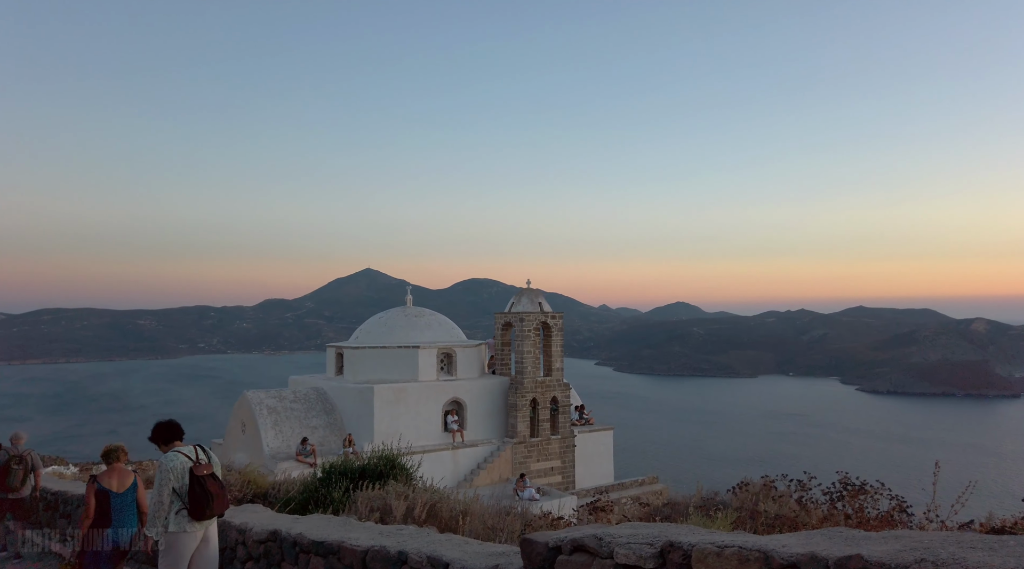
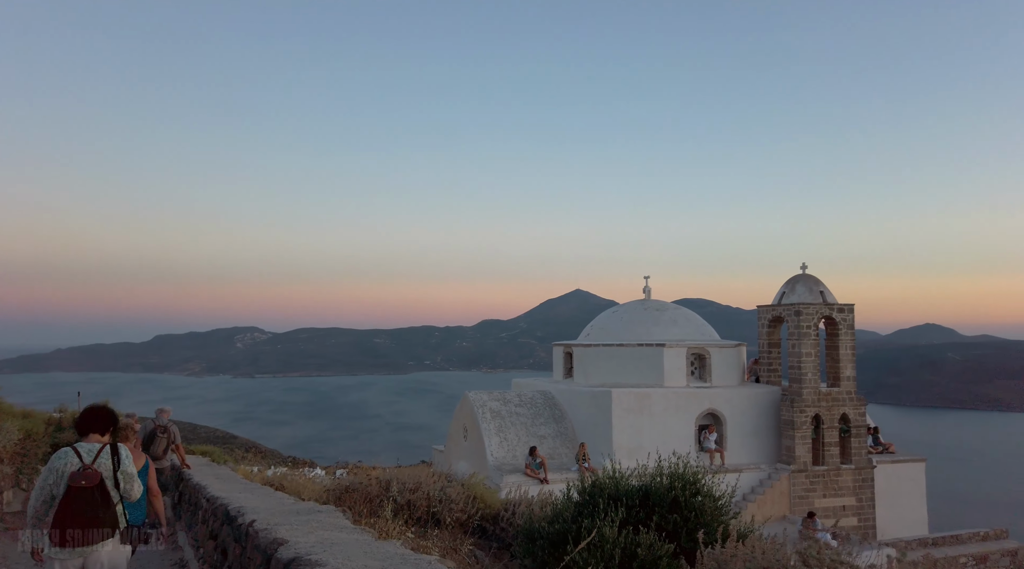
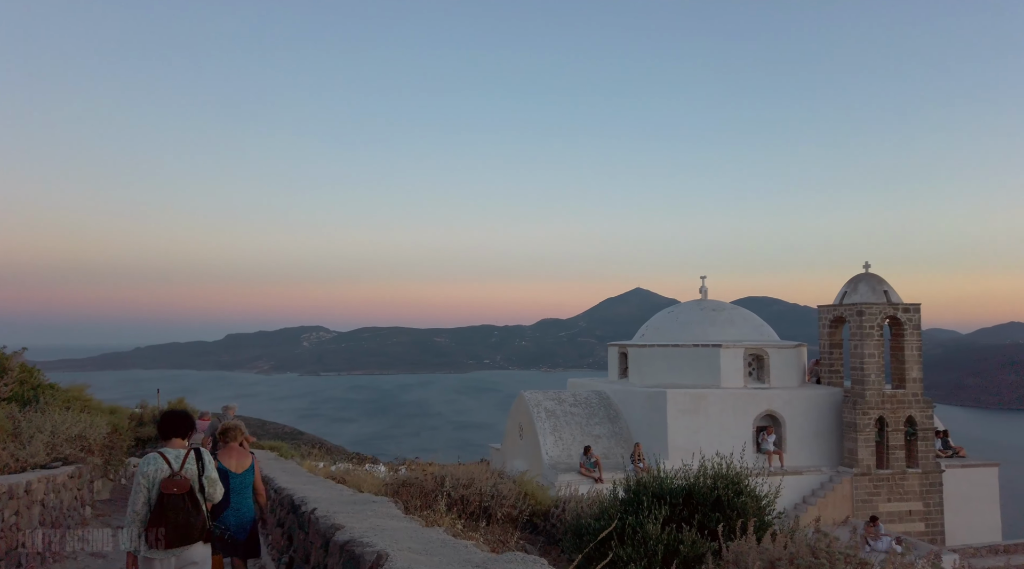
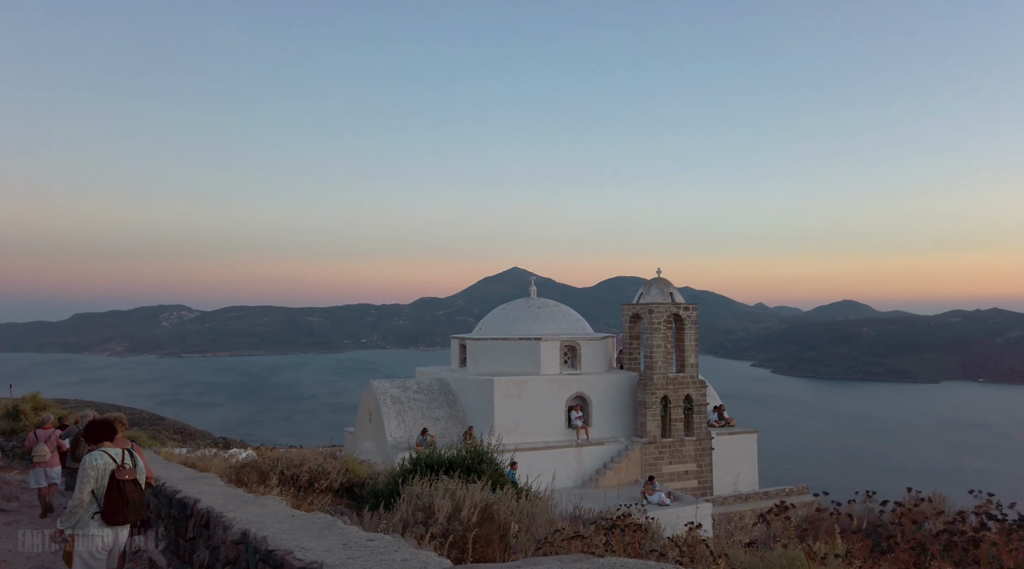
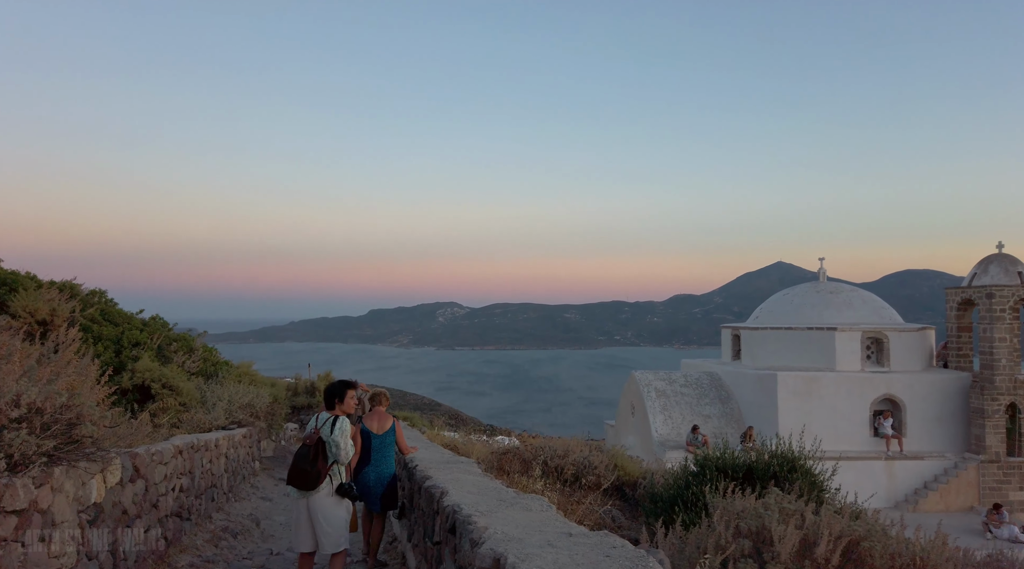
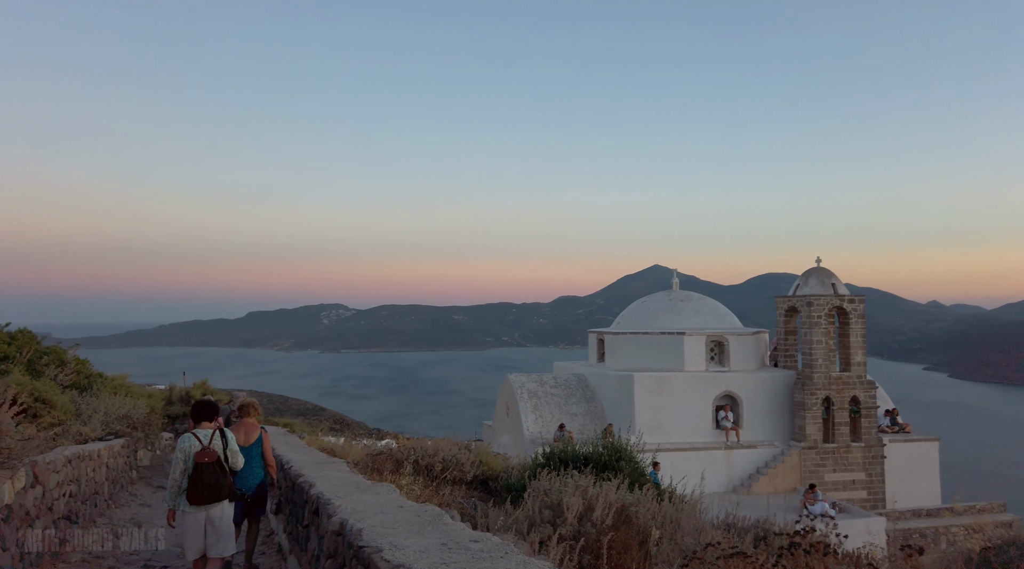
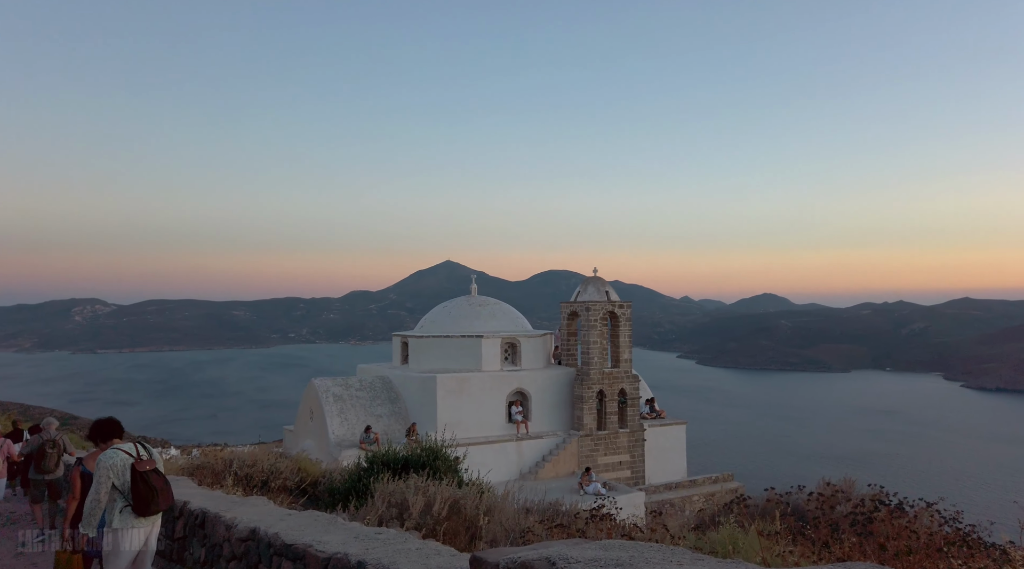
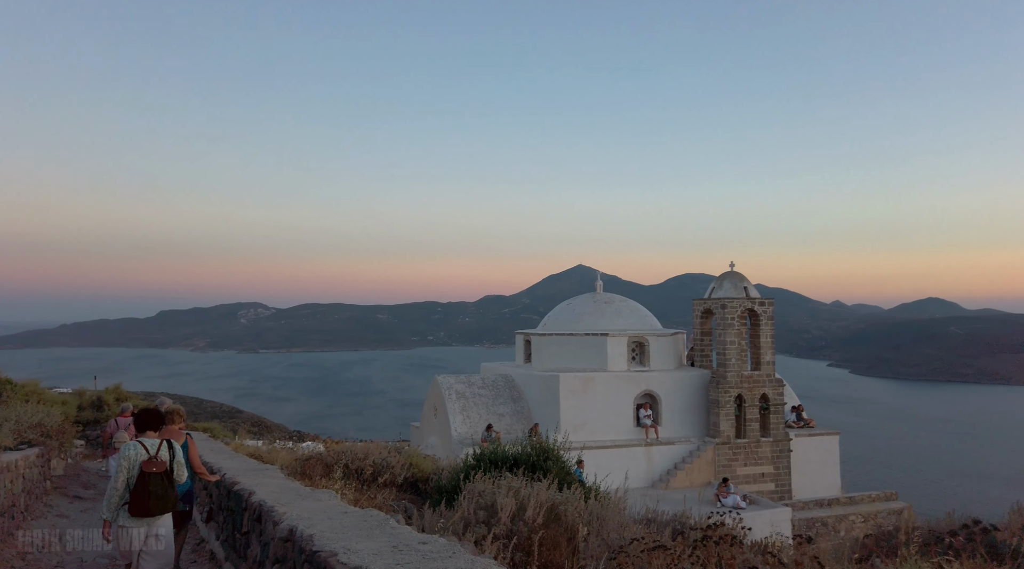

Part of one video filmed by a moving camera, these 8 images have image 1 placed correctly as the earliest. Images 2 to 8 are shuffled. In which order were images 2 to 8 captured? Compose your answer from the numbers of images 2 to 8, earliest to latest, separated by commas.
7, 4, 8, 6, 5, 3, 2
